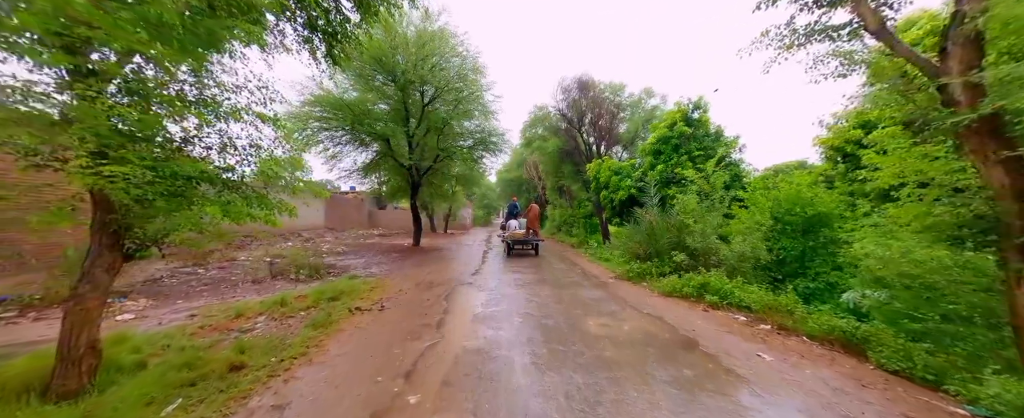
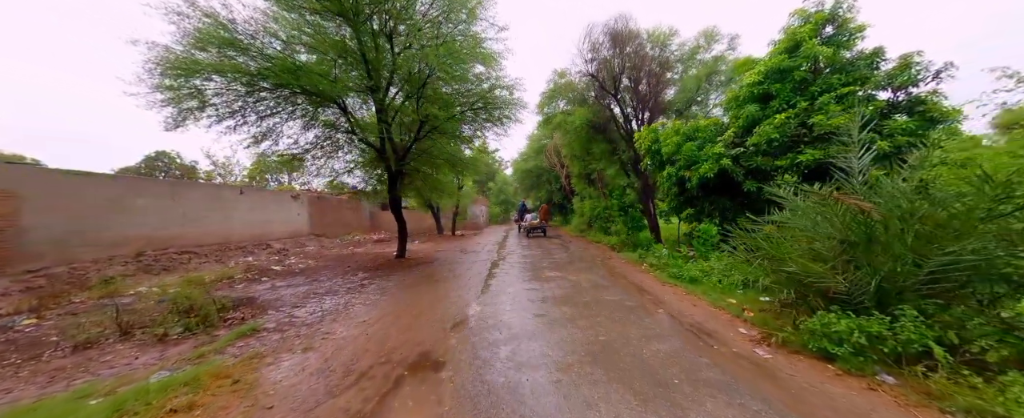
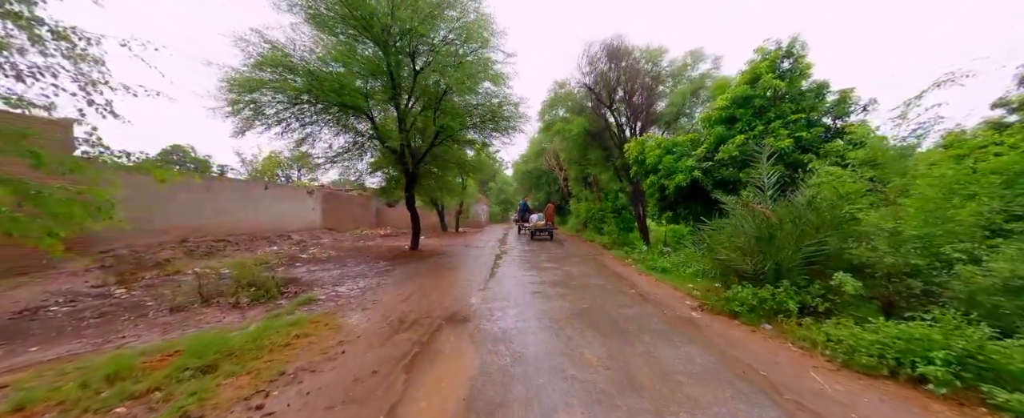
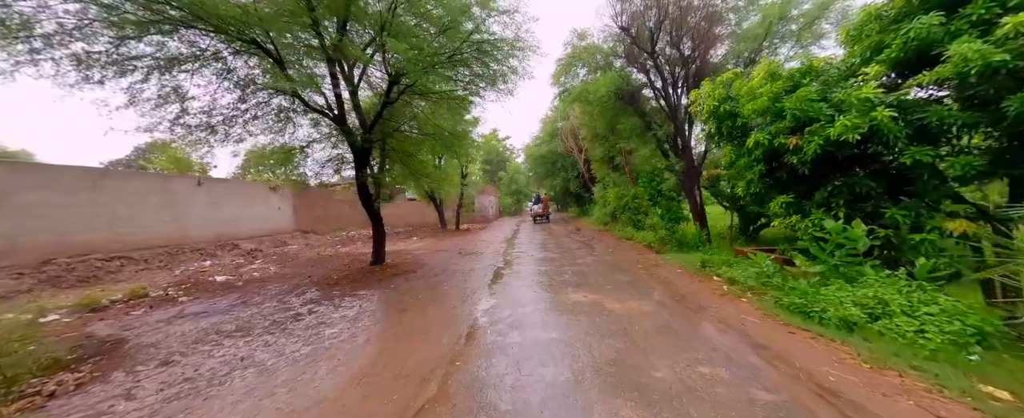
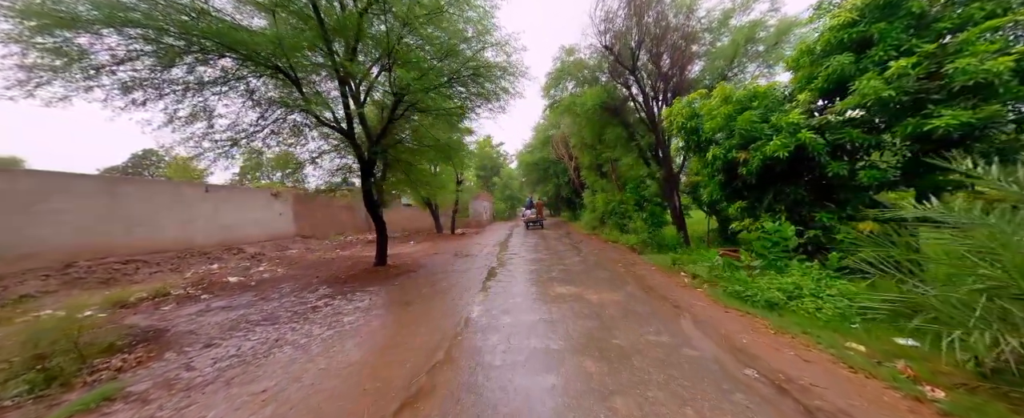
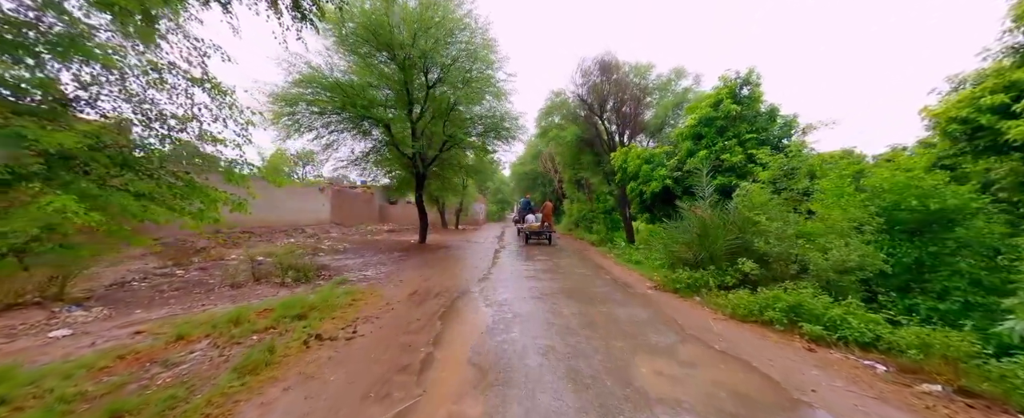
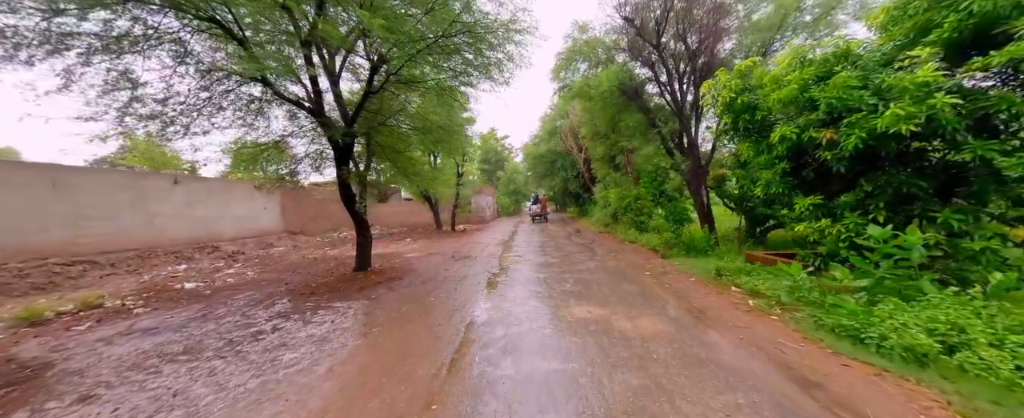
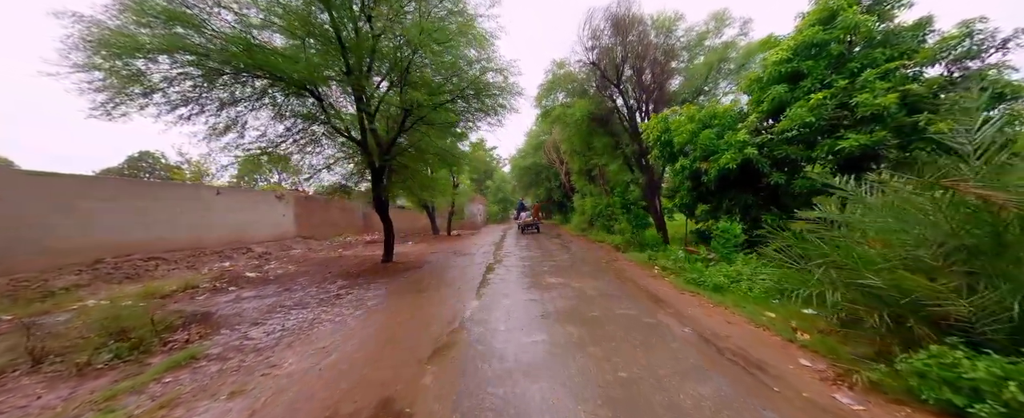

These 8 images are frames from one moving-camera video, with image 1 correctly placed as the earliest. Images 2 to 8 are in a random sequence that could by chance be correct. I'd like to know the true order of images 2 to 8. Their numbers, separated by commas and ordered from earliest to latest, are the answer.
6, 3, 2, 8, 5, 4, 7
